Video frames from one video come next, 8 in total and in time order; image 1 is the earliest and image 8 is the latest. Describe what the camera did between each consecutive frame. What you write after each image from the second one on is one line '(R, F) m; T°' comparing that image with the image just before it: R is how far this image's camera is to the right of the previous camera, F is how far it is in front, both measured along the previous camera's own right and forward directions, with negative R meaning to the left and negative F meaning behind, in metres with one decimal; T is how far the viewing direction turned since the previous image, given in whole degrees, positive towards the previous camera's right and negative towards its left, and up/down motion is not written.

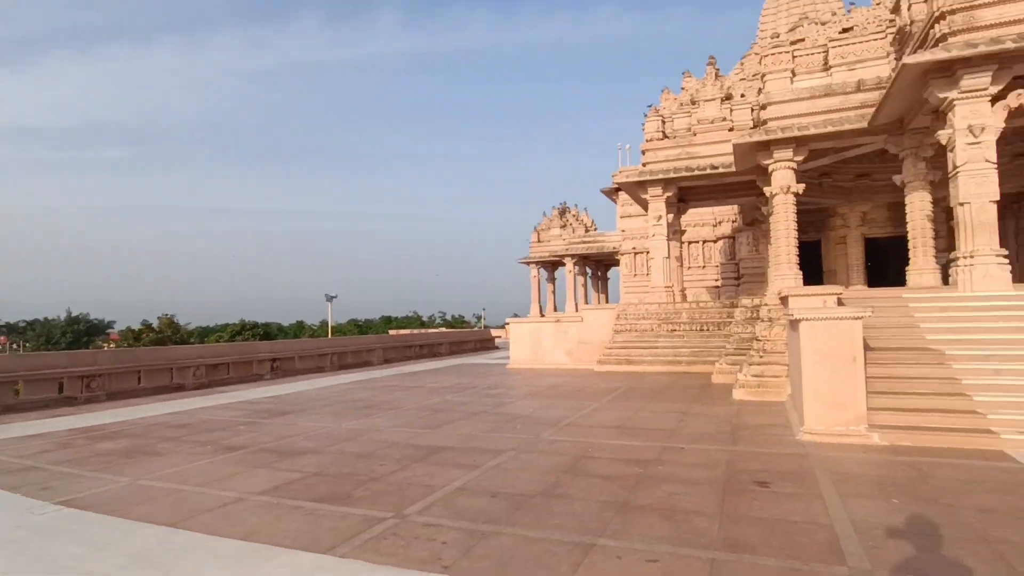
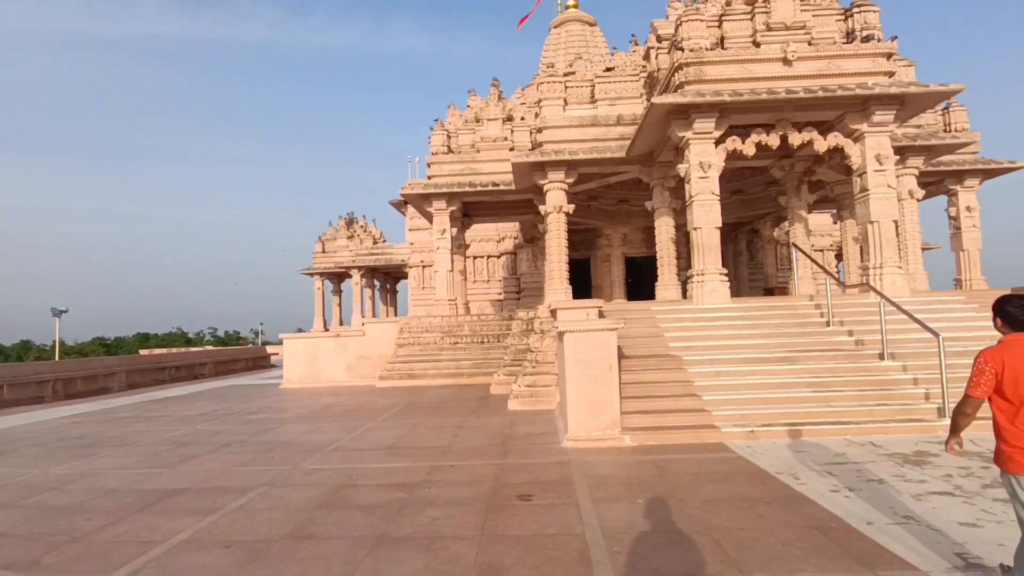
(+0.5, +0.5) m; +21°
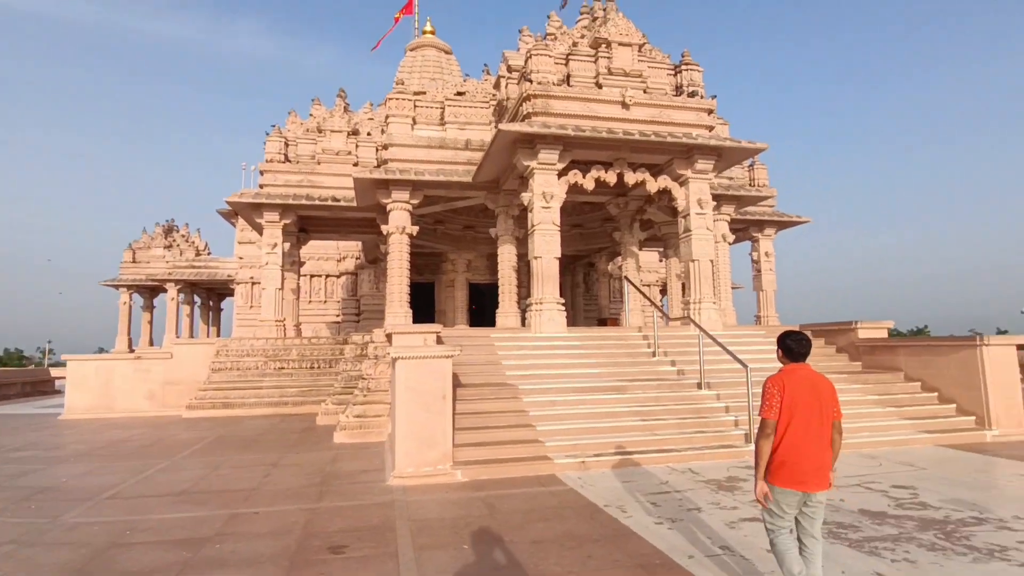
(+0.2, +0.4) m; +15°
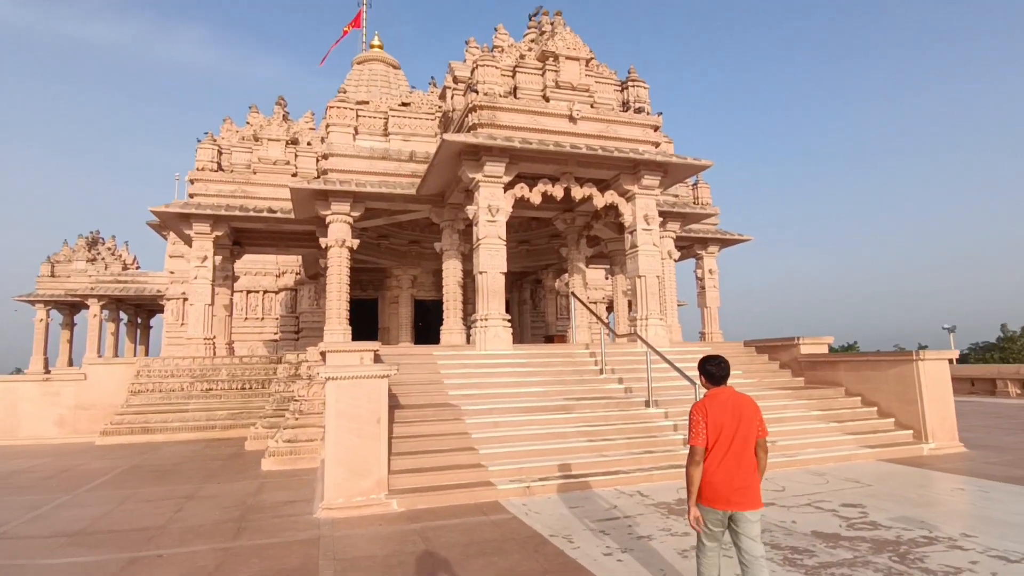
(+0.1, +0.3) m; +5°
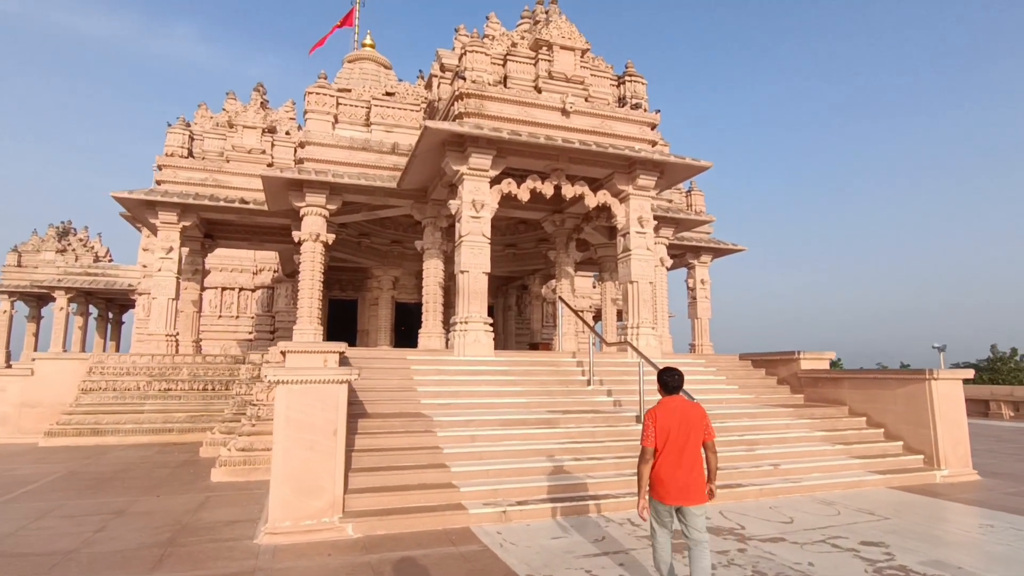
(+0.1, +0.7) m; +1°
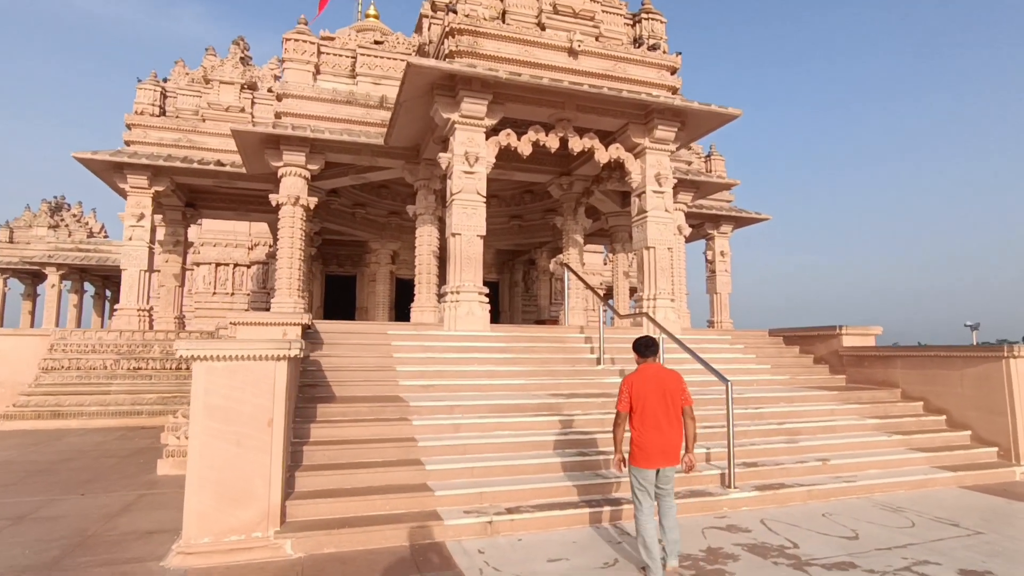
(+0.2, +1.1) m; -1°
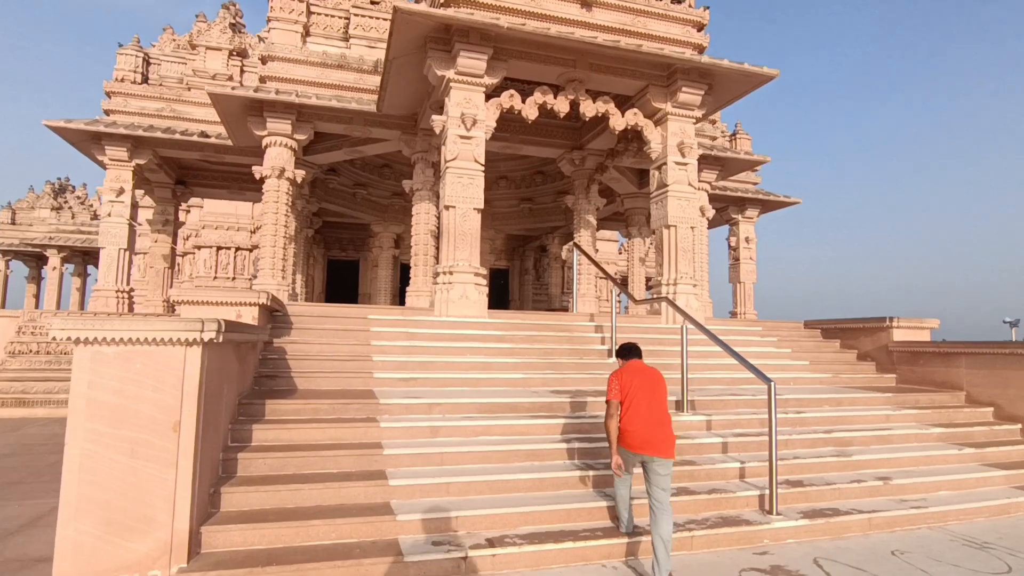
(+0.2, +0.9) m; -1°
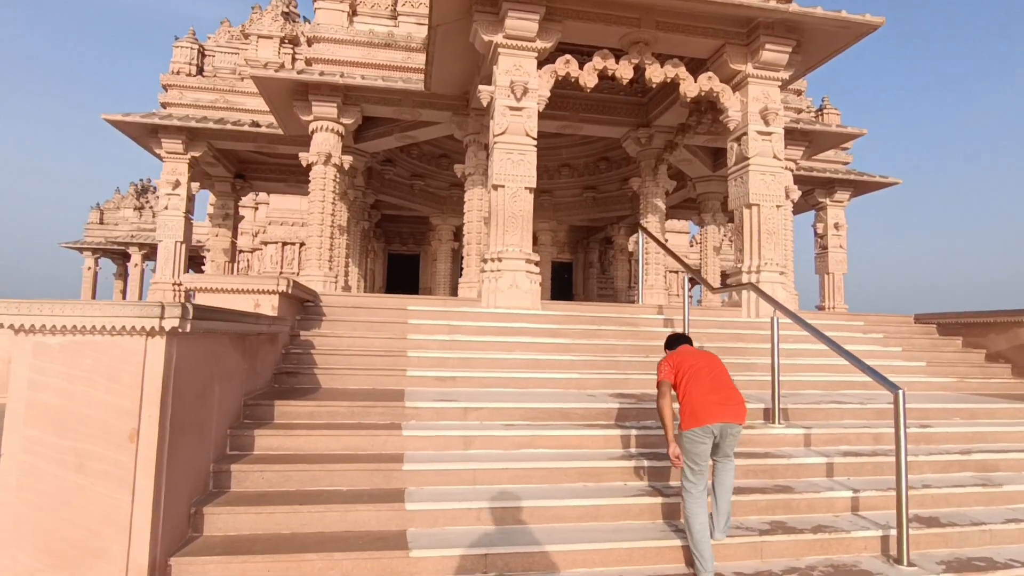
(+0.1, +0.7) m; -6°
